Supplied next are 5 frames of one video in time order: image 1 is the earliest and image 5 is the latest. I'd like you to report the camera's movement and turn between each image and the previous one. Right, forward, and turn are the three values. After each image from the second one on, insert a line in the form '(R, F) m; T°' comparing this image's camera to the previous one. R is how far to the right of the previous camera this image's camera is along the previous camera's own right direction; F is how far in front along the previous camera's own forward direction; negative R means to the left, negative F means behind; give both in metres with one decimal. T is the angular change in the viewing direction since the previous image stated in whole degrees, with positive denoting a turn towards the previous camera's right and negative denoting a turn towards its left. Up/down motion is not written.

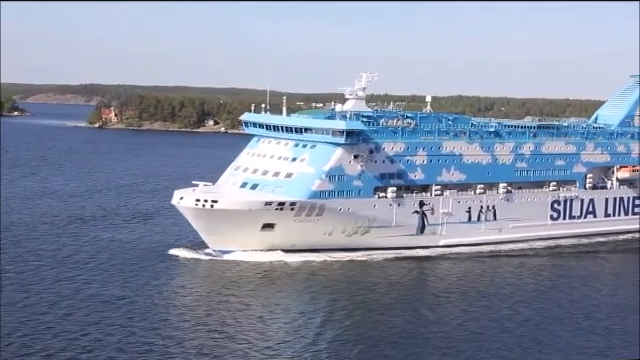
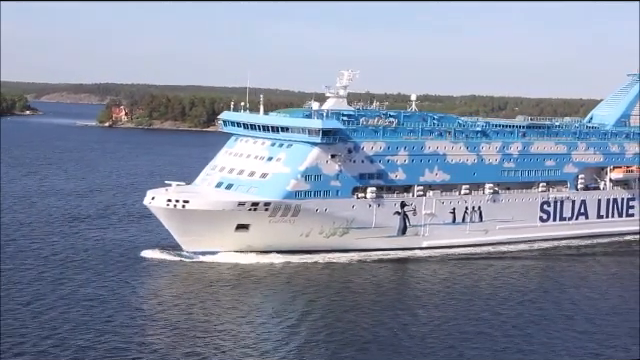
(+0.9, +0.4) m; -1°
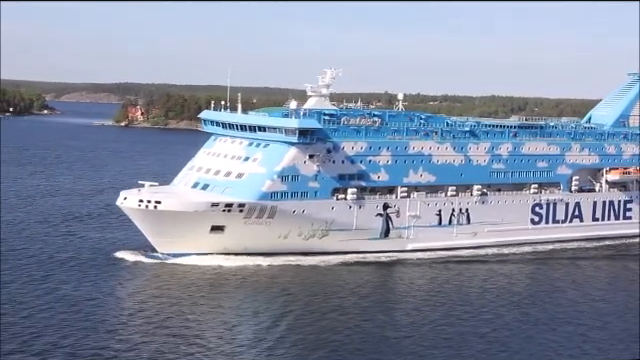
(+0.9, +0.5) m; -1°
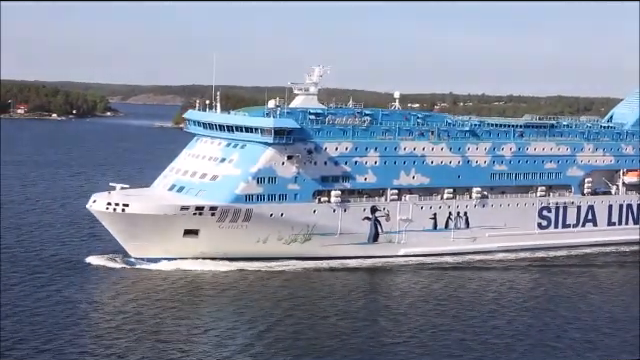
(+1.6, +0.9) m; -3°
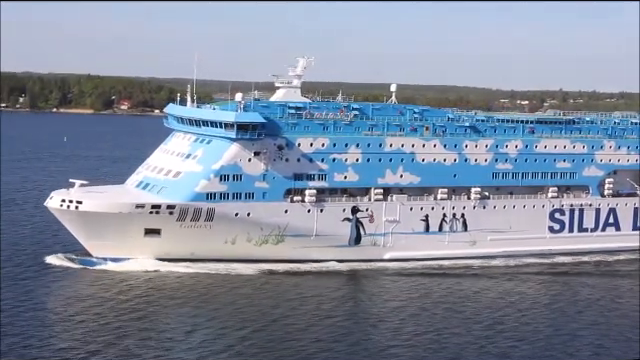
(+2.3, +1.3) m; -5°
